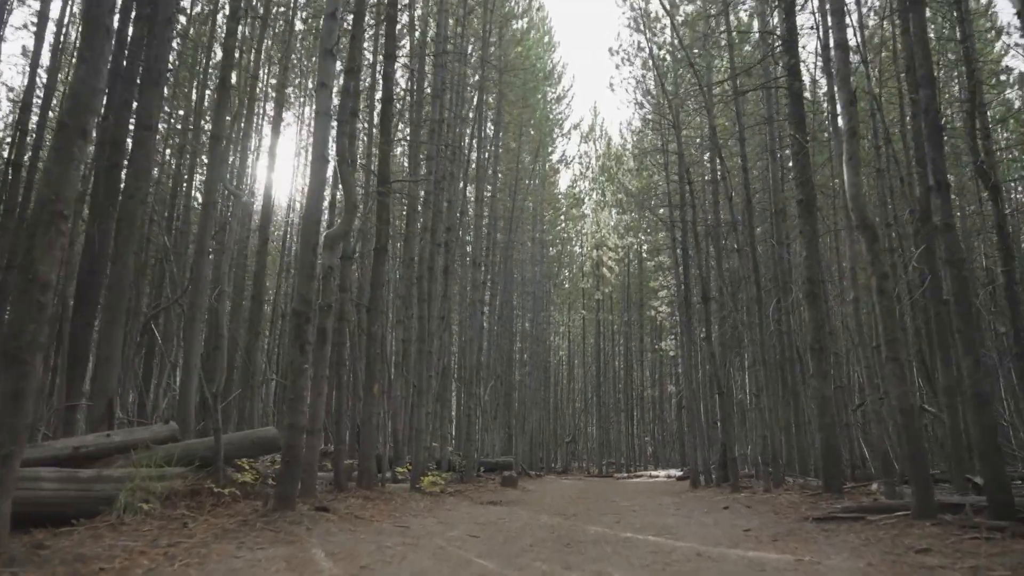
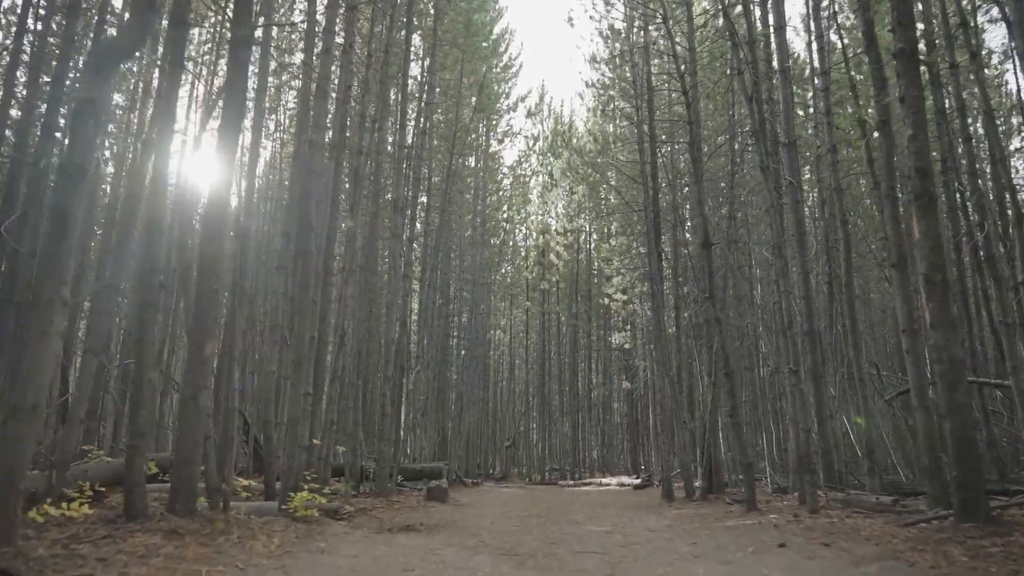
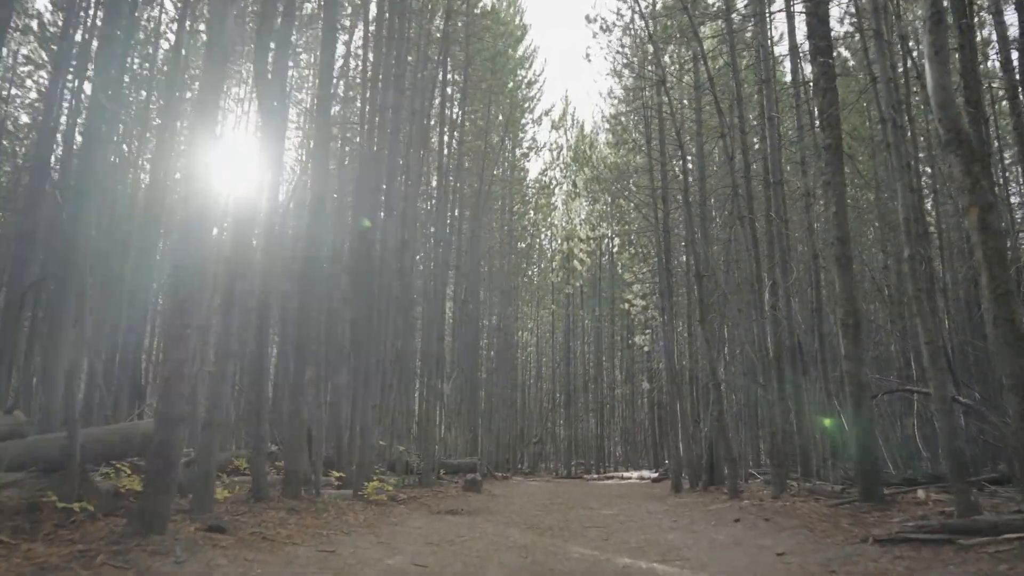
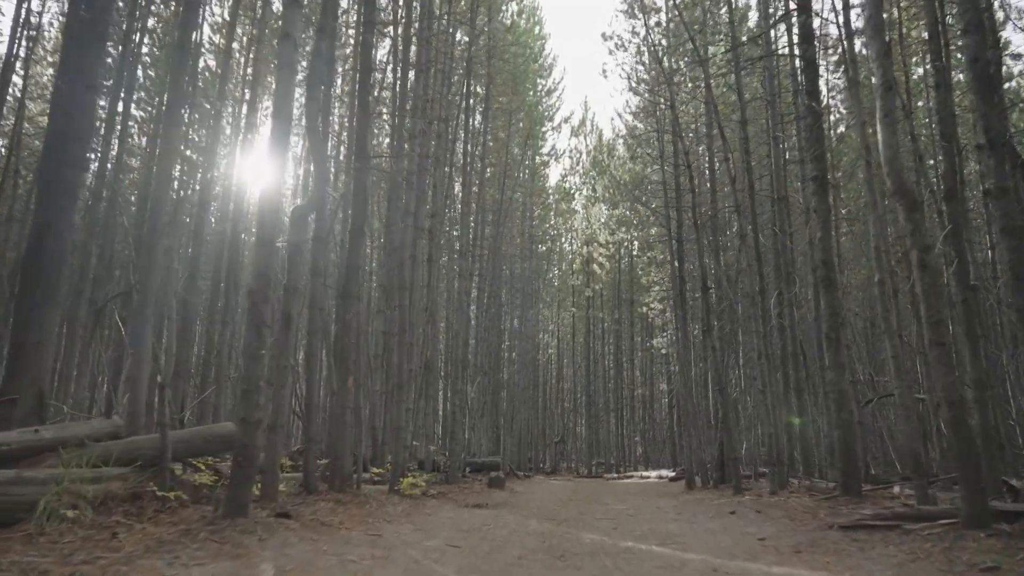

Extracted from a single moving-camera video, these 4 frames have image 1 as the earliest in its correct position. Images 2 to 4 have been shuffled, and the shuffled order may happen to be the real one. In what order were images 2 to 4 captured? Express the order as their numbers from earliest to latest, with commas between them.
4, 3, 2
